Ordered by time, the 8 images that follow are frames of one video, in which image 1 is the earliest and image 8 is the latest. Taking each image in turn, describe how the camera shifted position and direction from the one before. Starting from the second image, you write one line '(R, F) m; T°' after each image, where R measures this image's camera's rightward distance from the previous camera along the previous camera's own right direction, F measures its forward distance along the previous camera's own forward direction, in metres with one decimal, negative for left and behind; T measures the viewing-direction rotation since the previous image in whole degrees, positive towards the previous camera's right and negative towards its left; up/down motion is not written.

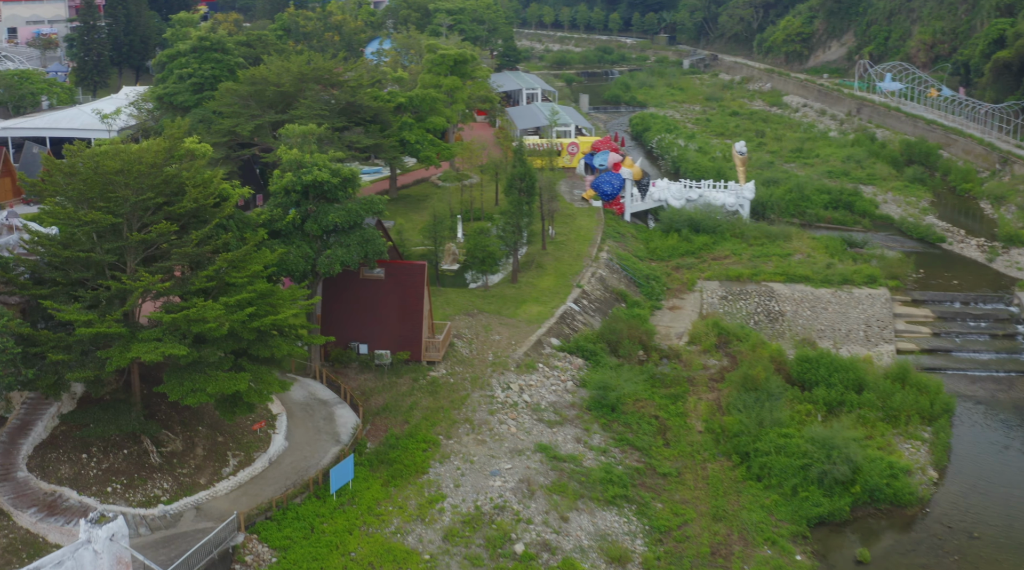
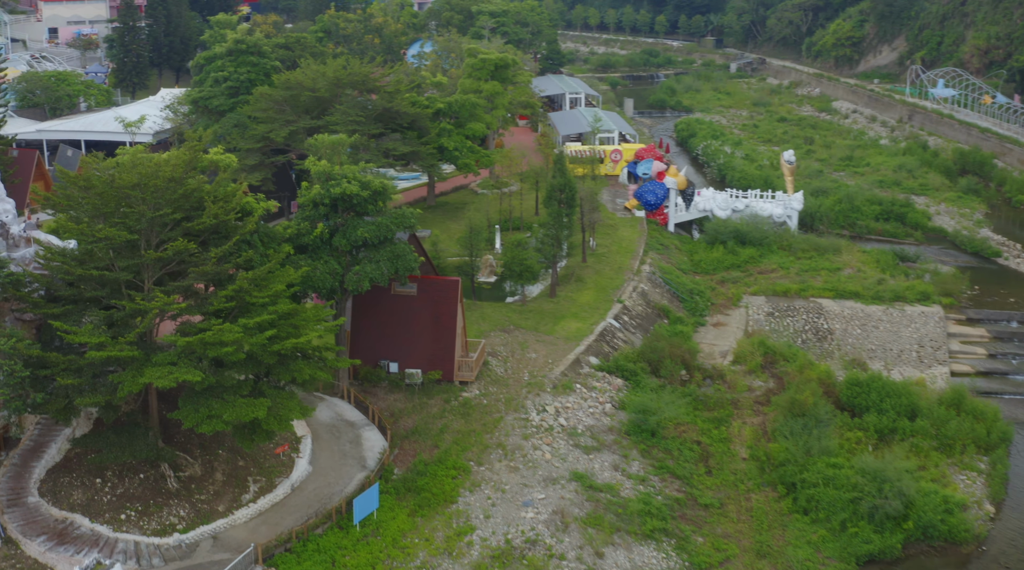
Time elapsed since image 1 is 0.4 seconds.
(+0.1, +1.3) m; -2°
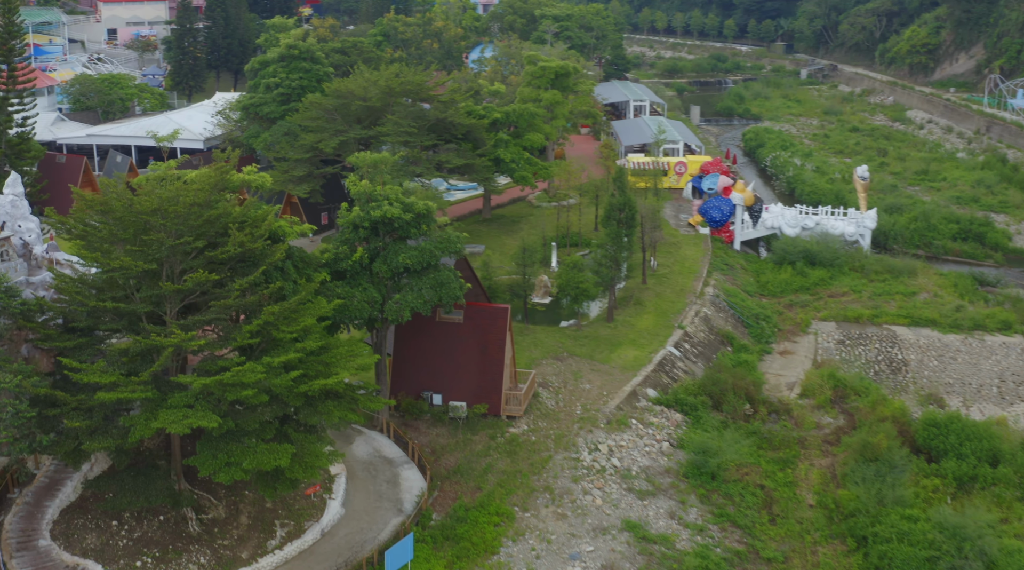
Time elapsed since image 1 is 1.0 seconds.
(+0.2, +1.8) m; -3°
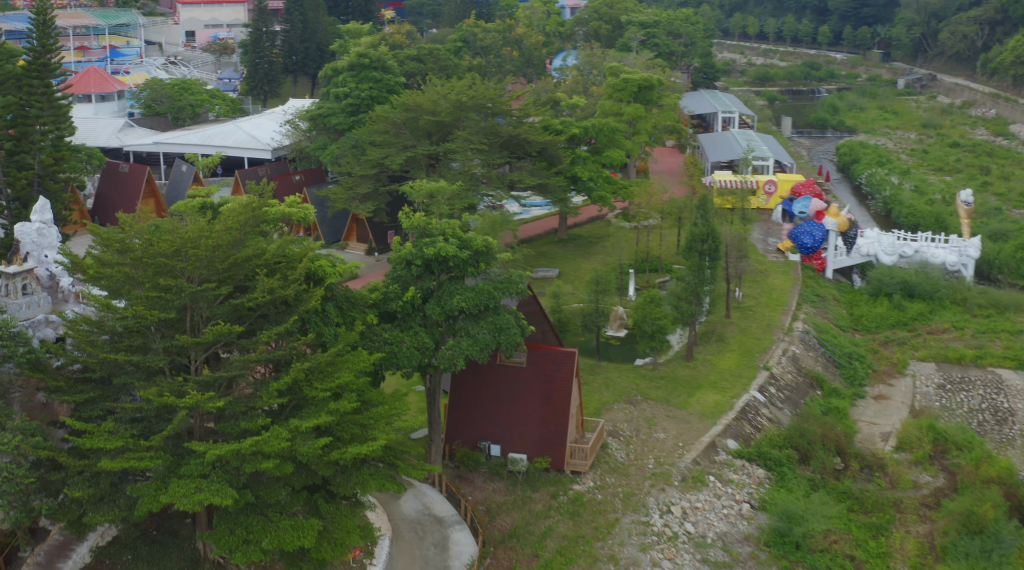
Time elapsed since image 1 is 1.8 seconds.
(+0.2, +2.4) m; -4°
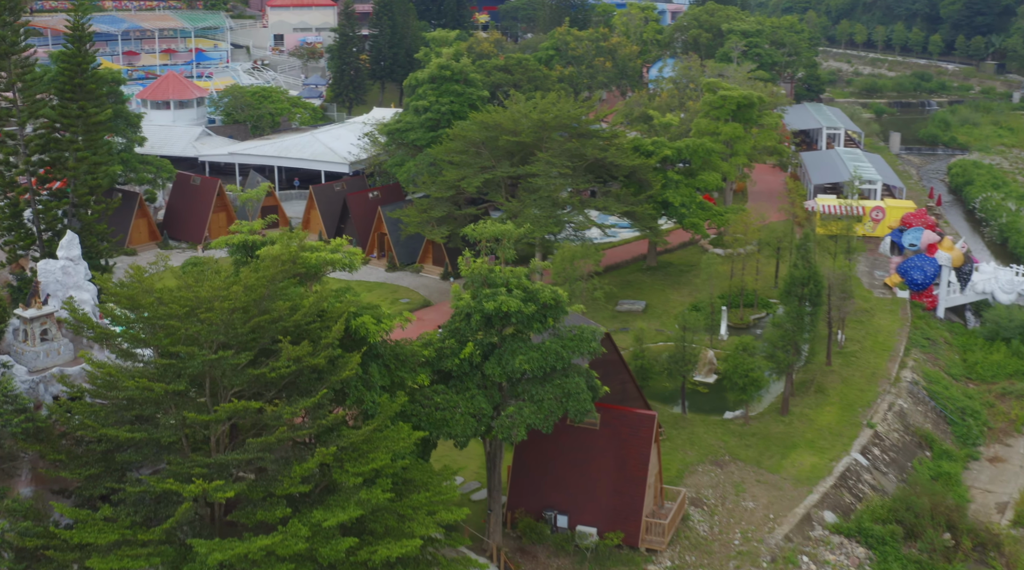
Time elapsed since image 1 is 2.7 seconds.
(+0.3, +2.5) m; -5°
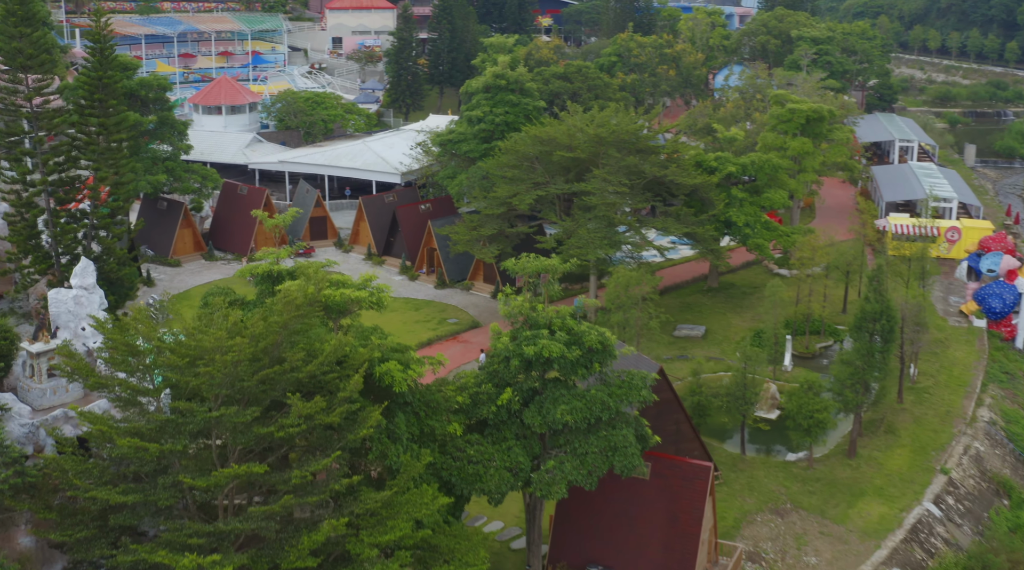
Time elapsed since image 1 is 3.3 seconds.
(+0.2, +1.6) m; -3°
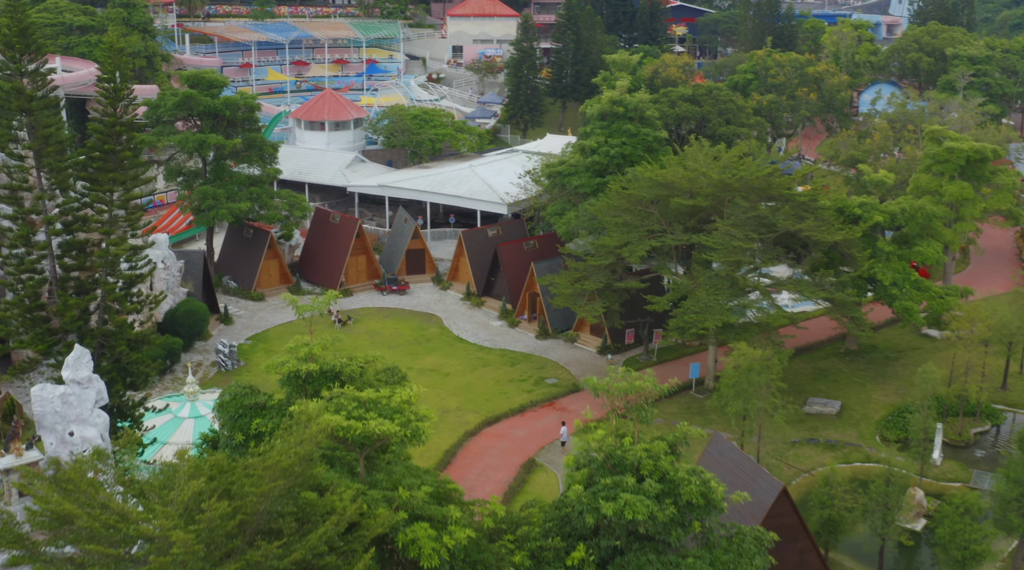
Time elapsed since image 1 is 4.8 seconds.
(+0.5, +3.8) m; -7°
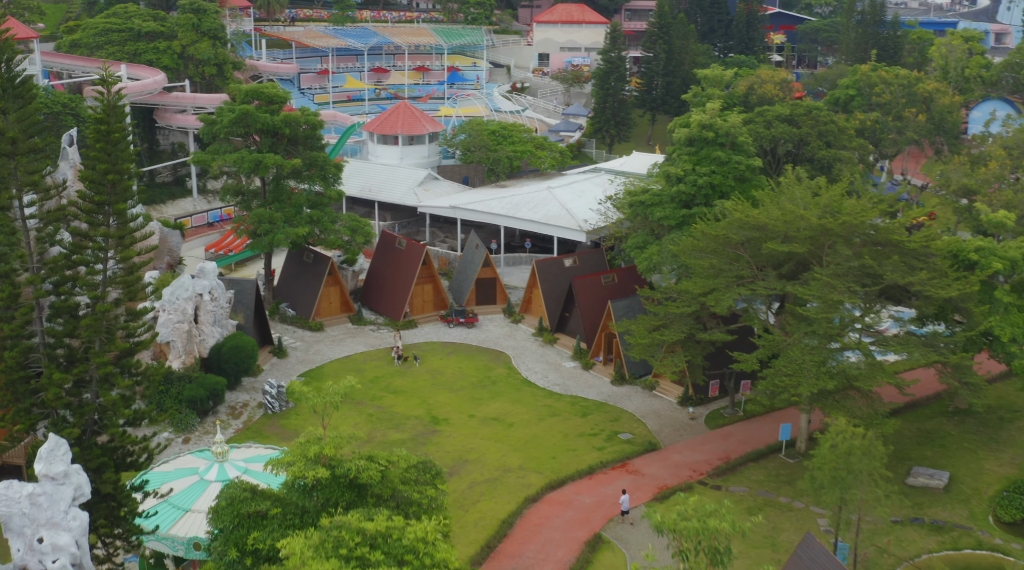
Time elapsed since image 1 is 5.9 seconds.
(+0.3, +2.6) m; -5°
